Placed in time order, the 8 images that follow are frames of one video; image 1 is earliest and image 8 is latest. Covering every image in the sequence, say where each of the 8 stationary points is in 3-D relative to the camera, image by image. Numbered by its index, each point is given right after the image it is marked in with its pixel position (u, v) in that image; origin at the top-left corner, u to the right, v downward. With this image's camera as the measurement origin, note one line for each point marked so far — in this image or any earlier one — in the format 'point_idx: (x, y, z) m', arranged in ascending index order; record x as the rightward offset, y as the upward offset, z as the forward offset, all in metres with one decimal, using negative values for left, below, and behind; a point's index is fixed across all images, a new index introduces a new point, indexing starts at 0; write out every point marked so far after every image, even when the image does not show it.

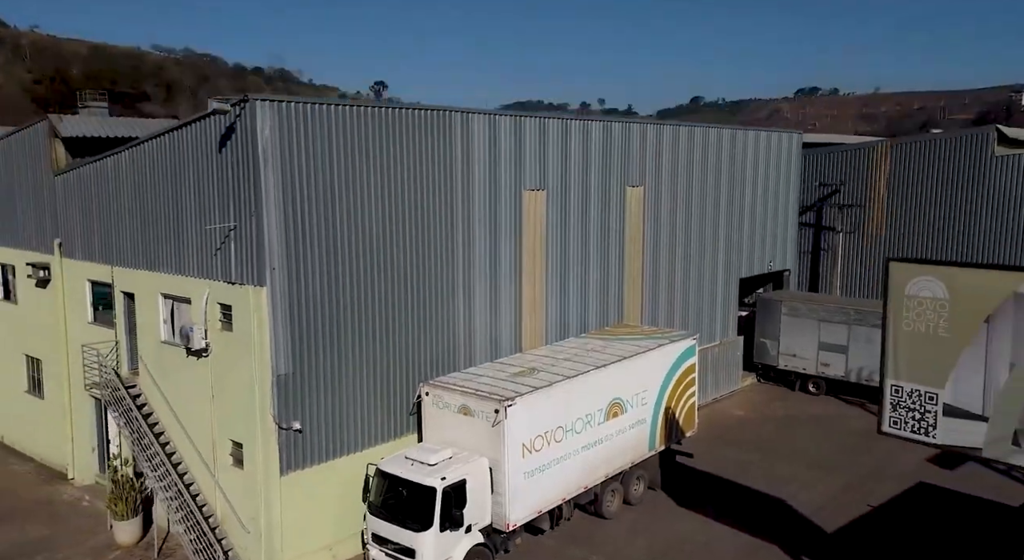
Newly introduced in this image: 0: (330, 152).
0: (-1.8, +1.2, +8.3) m
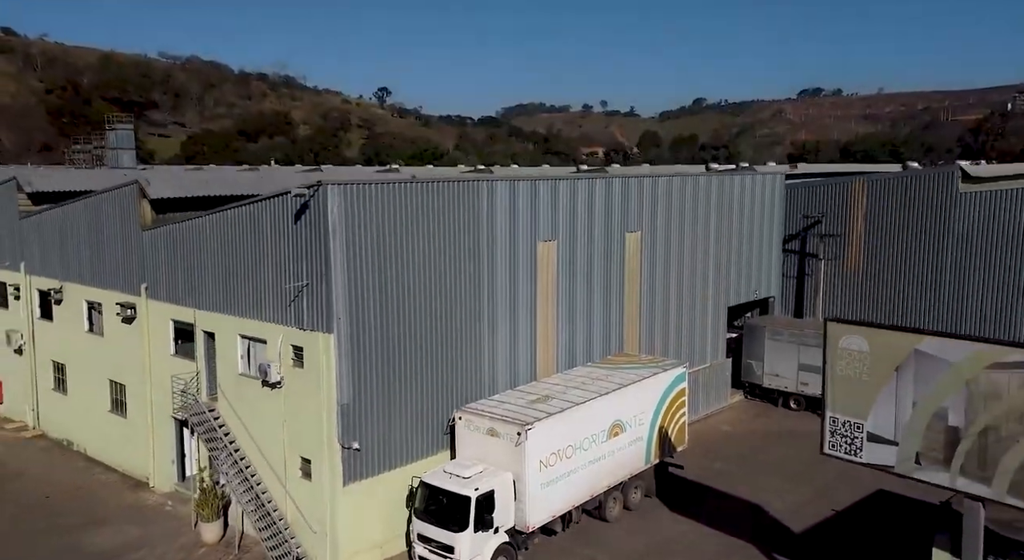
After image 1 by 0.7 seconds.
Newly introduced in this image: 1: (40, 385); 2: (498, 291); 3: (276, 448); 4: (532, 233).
0: (-1.5, +0.6, +10.1) m
1: (-8.2, -1.8, +15.2) m
2: (-0.2, -0.2, +11.7) m
3: (-2.9, -2.0, +10.6) m
4: (+0.3, +0.7, +12.2) m
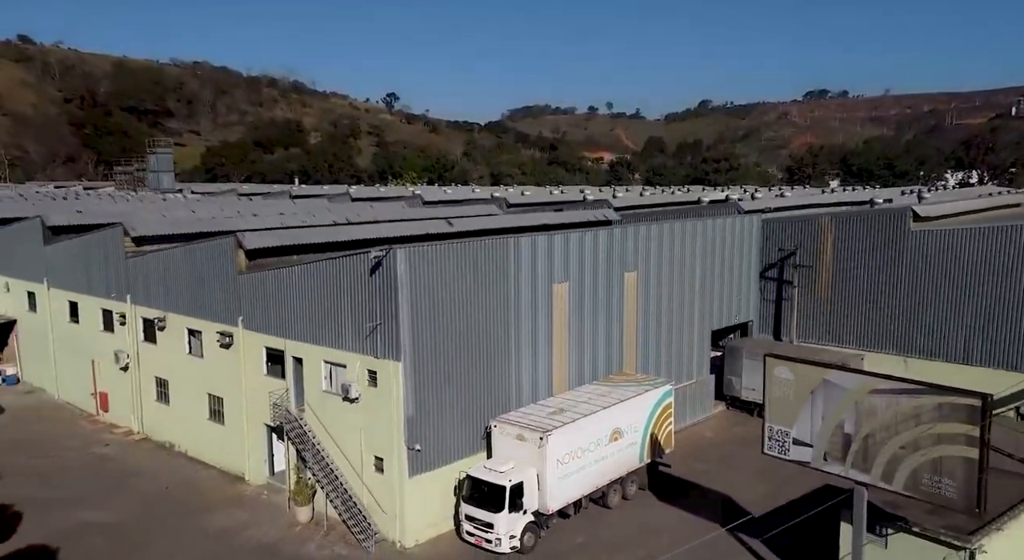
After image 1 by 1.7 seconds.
0: (-1.2, 0.0, +13.3) m
1: (-7.8, -2.4, +18.5) m
2: (+0.2, -0.8, +14.9) m
3: (-2.5, -2.7, +13.8) m
4: (+0.7, +0.1, +15.4) m
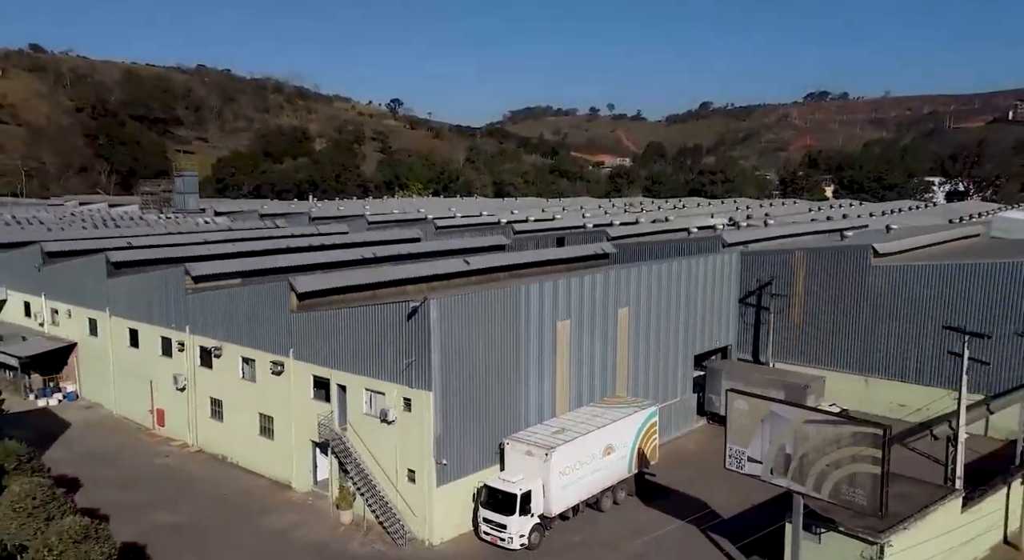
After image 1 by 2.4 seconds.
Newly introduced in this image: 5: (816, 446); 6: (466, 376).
0: (-1.0, -0.8, +16.1) m
1: (-7.6, -3.2, +21.3) m
2: (+0.4, -1.6, +17.6) m
3: (-2.3, -3.5, +16.6) m
4: (+0.9, -0.7, +18.1) m
5: (+4.5, -2.4, +12.8) m
6: (-0.9, -1.8, +16.3) m
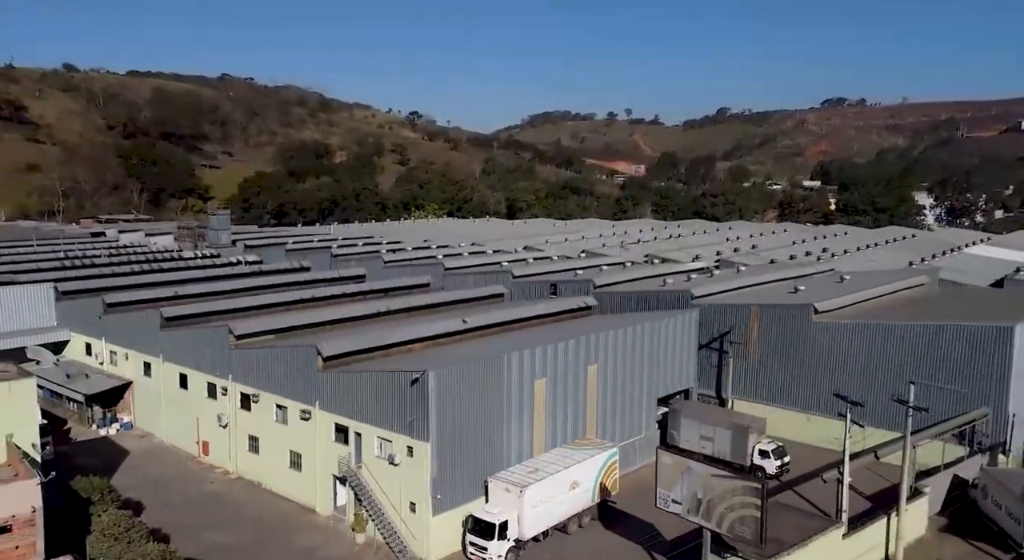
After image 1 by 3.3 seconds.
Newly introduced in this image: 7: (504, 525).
0: (-1.4, -2.5, +20.1) m
1: (-8.0, -4.9, +25.4) m
2: (0.0, -3.2, +21.6) m
3: (-2.8, -5.1, +20.7) m
4: (+0.5, -2.4, +22.1) m
5: (+3.9, -4.1, +16.7) m
6: (-1.3, -3.5, +20.3) m
7: (-0.2, -5.5, +19.8) m
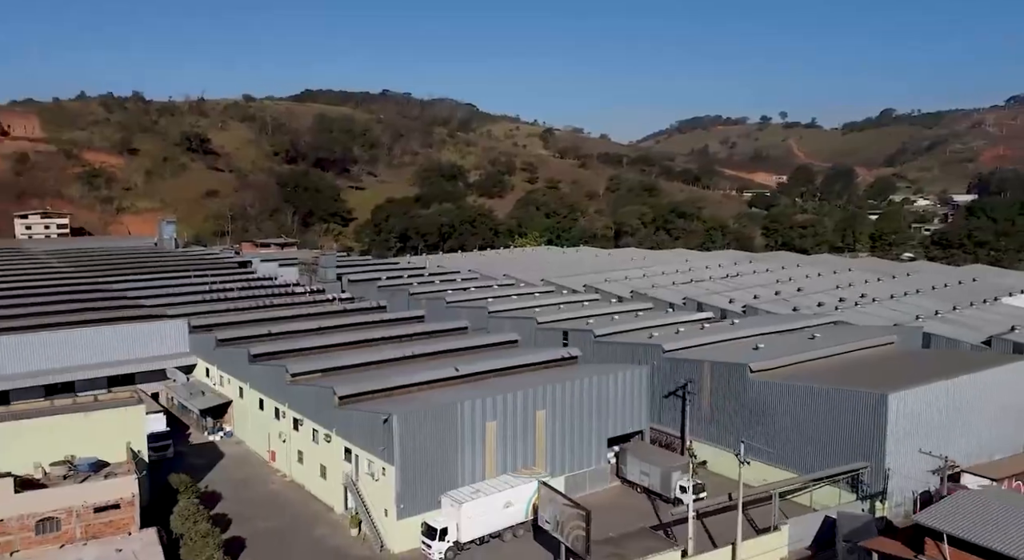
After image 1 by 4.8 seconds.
0: (-3.2, -4.7, +27.9) m
1: (-8.7, -7.0, +34.3) m
2: (-1.6, -5.5, +29.1) m
3: (-4.5, -7.3, +28.7) m
4: (-1.0, -4.7, +29.5) m
5: (+1.4, -6.5, +23.5) m
6: (-3.0, -5.7, +28.1) m
7: (-2.1, -7.8, +27.3) m
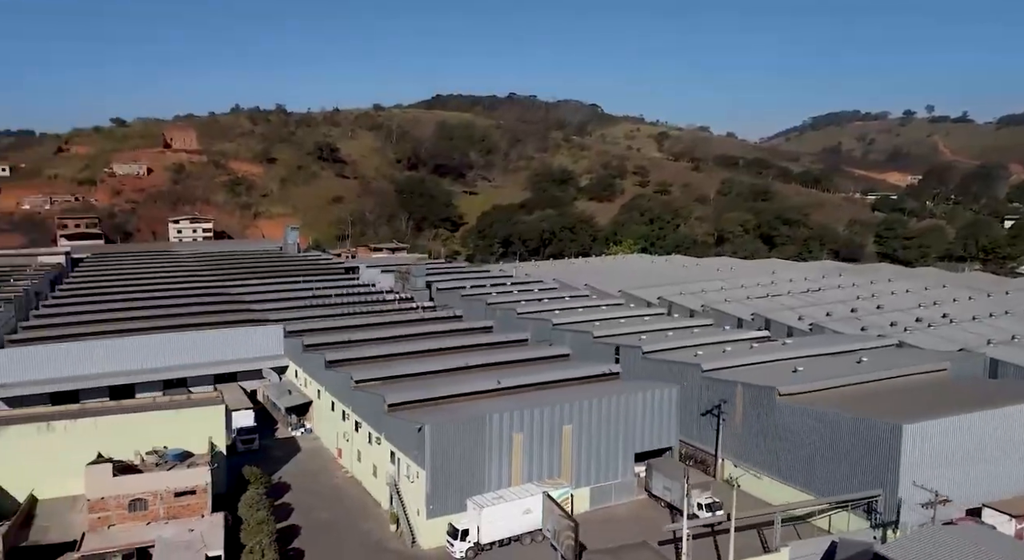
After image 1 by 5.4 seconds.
0: (-2.5, -5.6, +31.0) m
1: (-6.9, -7.7, +38.2) m
2: (-0.7, -6.4, +32.0) m
3: (-3.7, -8.2, +32.0) m
4: (0.0, -5.6, +32.2) m
5: (+1.4, -7.4, +26.0) m
6: (-2.3, -6.6, +31.2) m
7: (-1.5, -8.7, +30.3) m
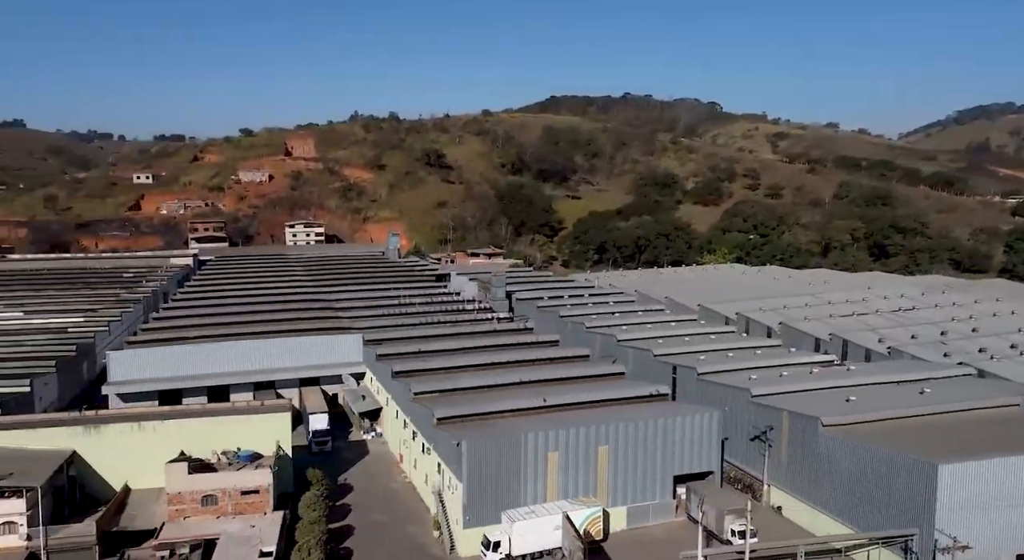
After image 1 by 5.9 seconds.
0: (-1.3, -6.5, +32.6) m
1: (-4.6, -8.5, +40.4) m
2: (+0.6, -7.4, +33.3) m
3: (-2.3, -9.1, +33.8) m
4: (+1.4, -6.5, +33.5) m
5: (+1.7, -8.4, +27.1) m
6: (-1.1, -7.5, +32.8) m
7: (-0.5, -9.6, +31.8) m
